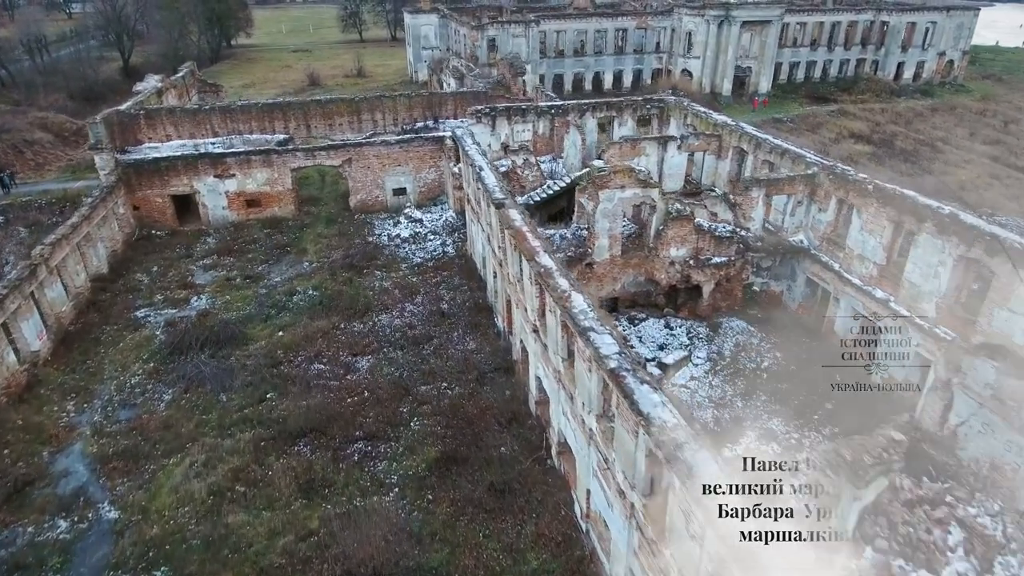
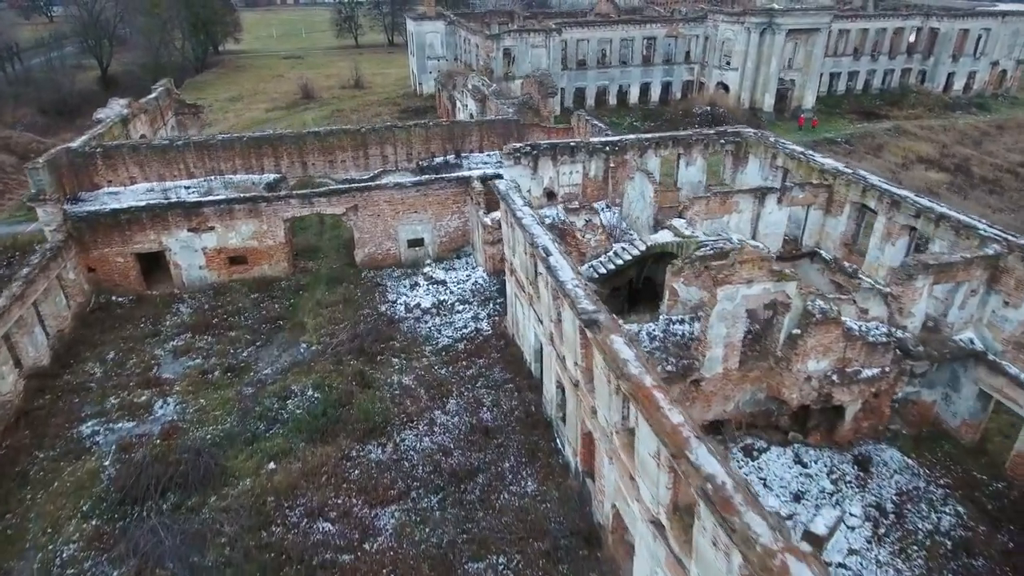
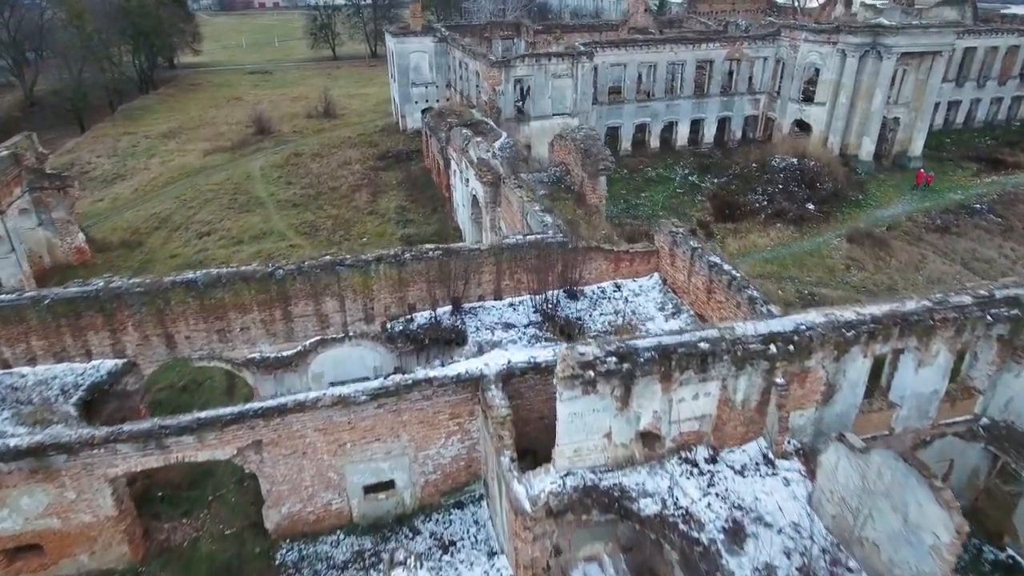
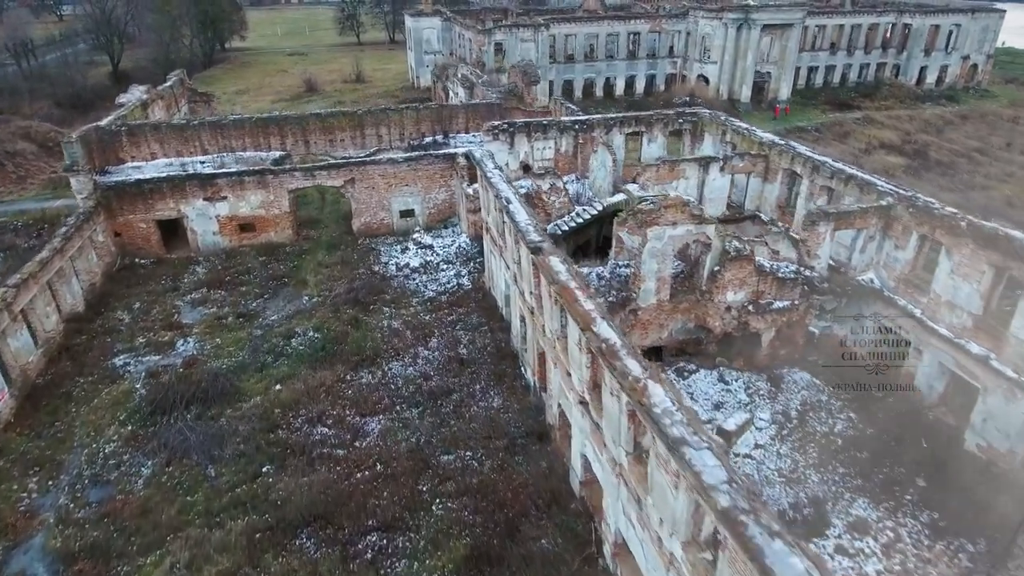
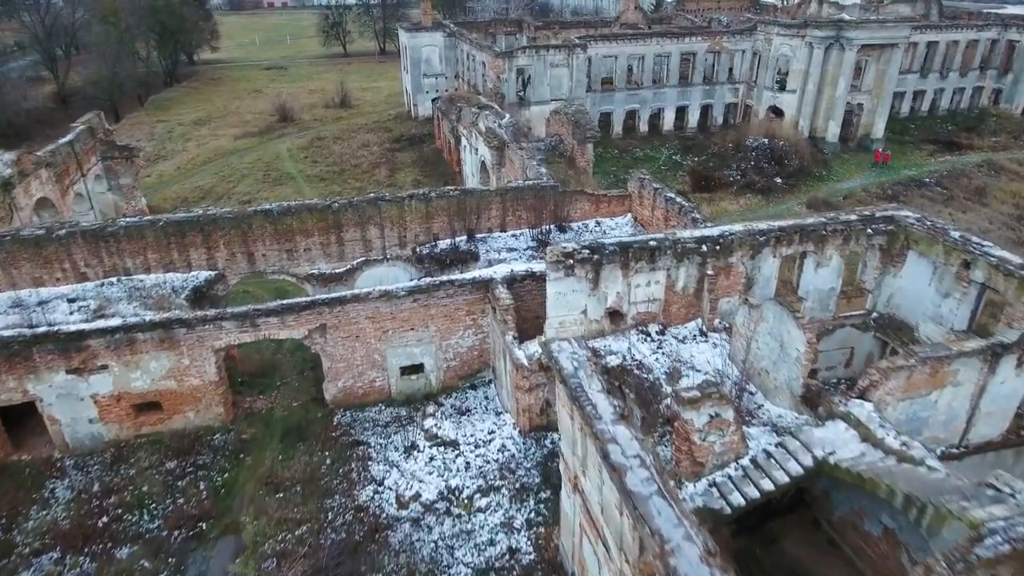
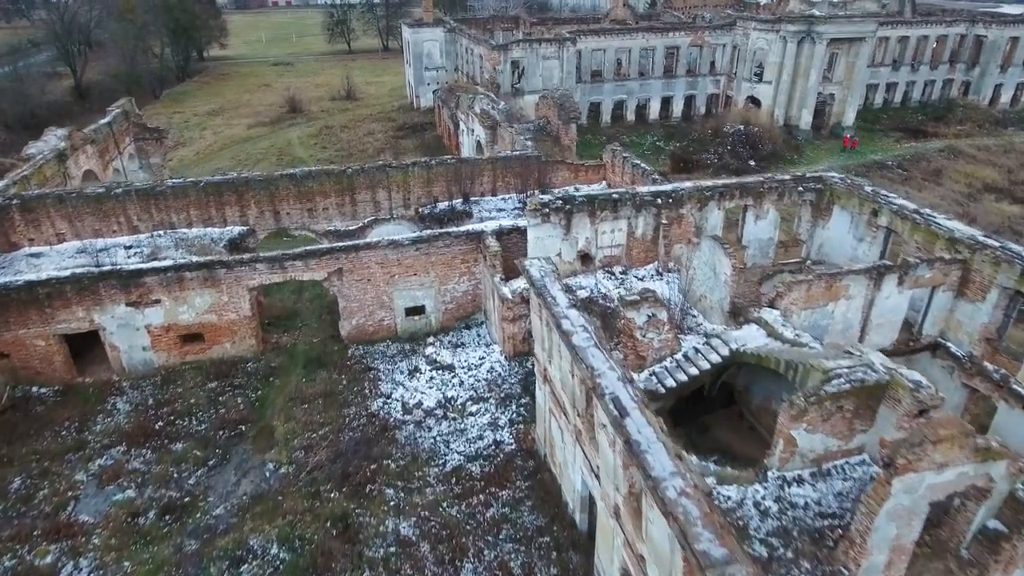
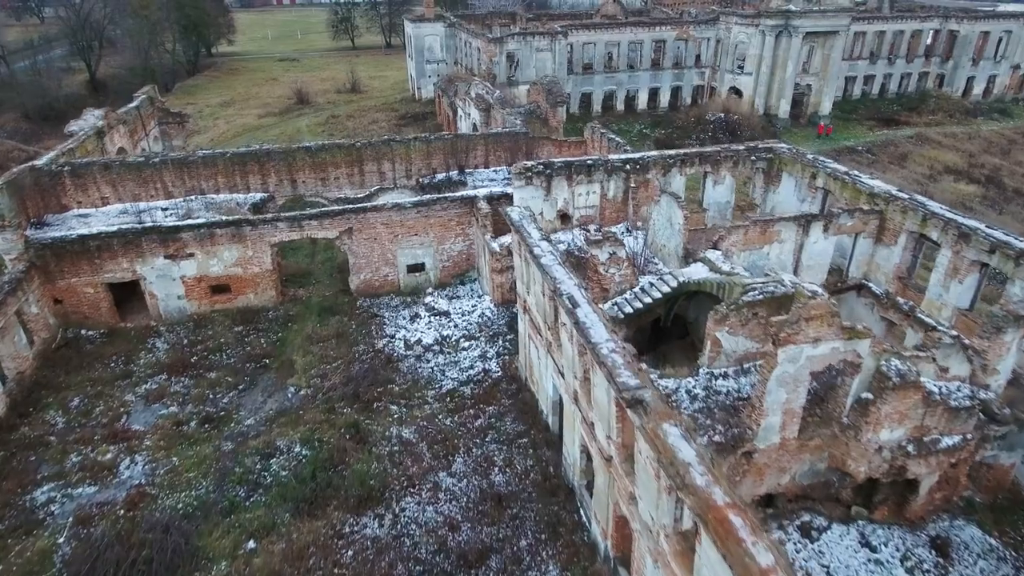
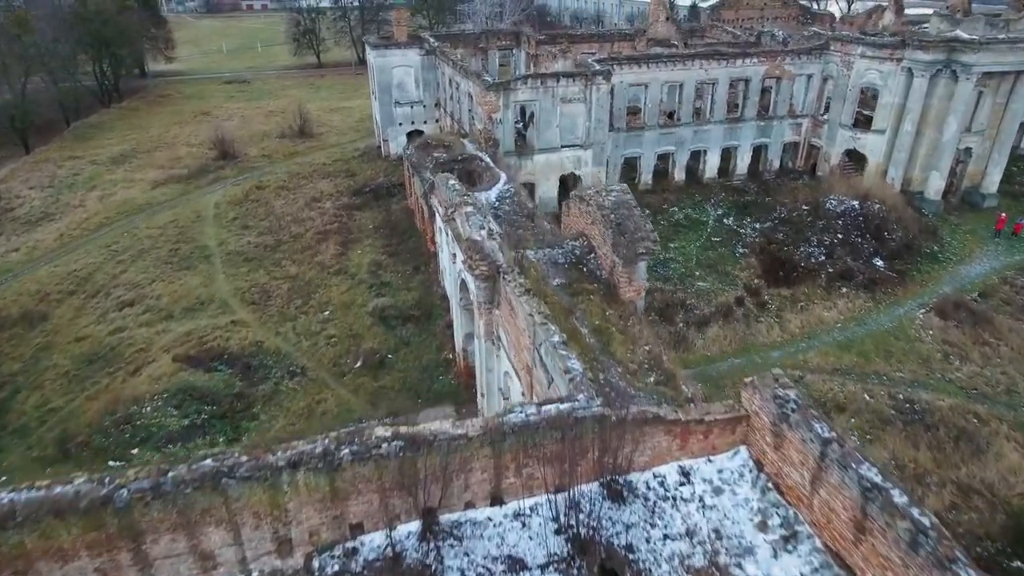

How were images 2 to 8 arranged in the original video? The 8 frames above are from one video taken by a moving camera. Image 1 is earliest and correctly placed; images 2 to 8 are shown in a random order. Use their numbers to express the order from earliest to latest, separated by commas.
4, 2, 7, 6, 5, 3, 8
